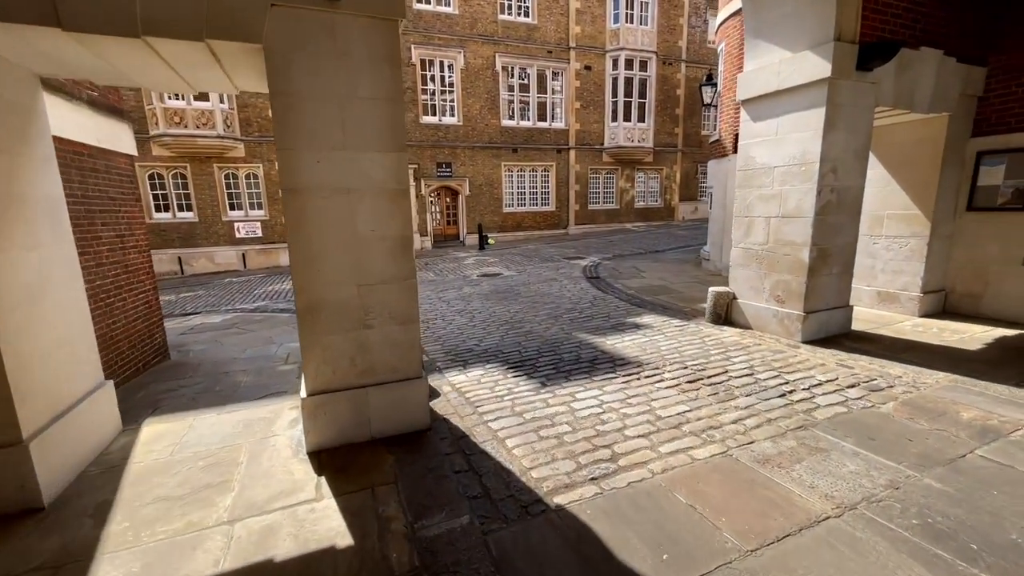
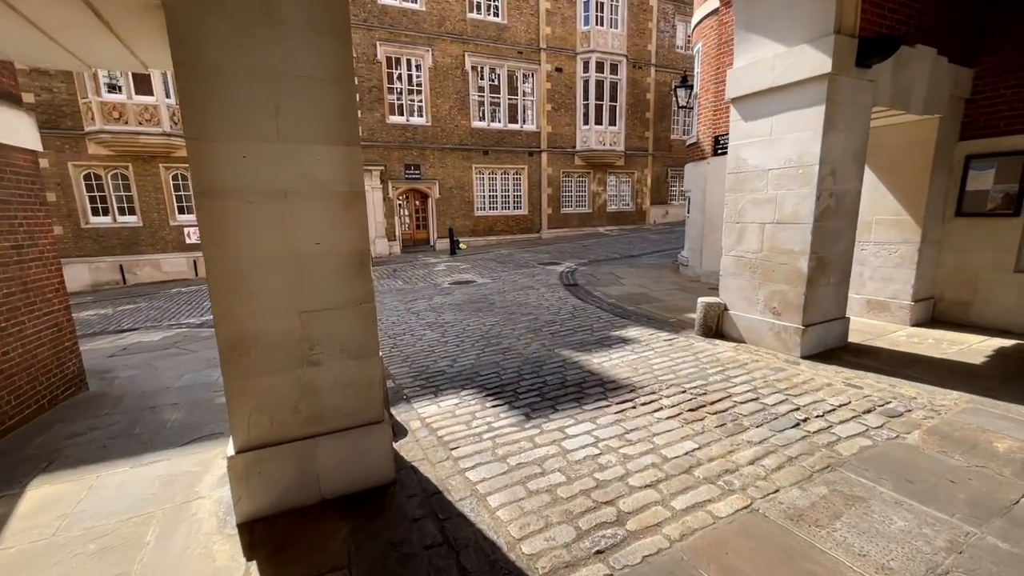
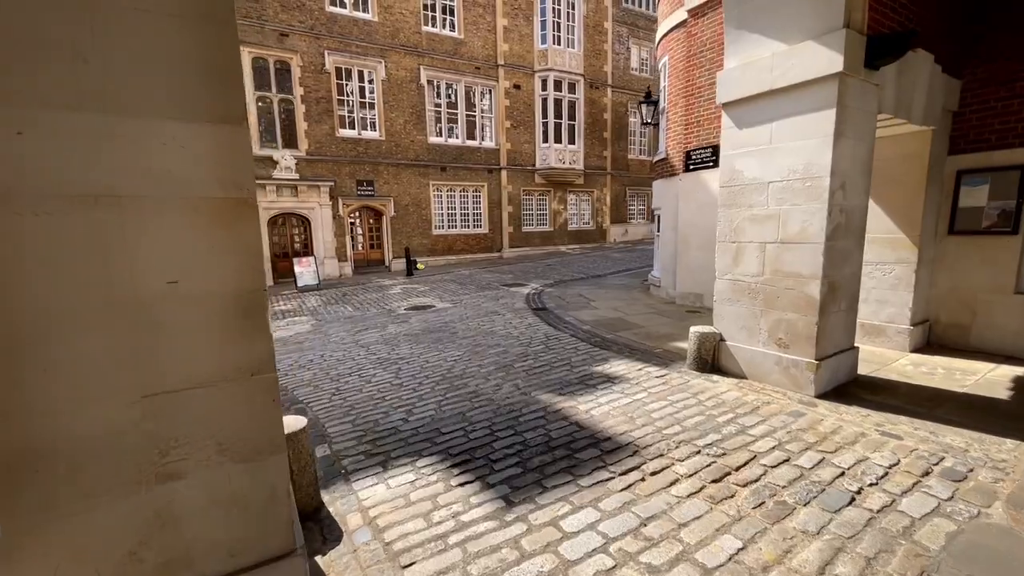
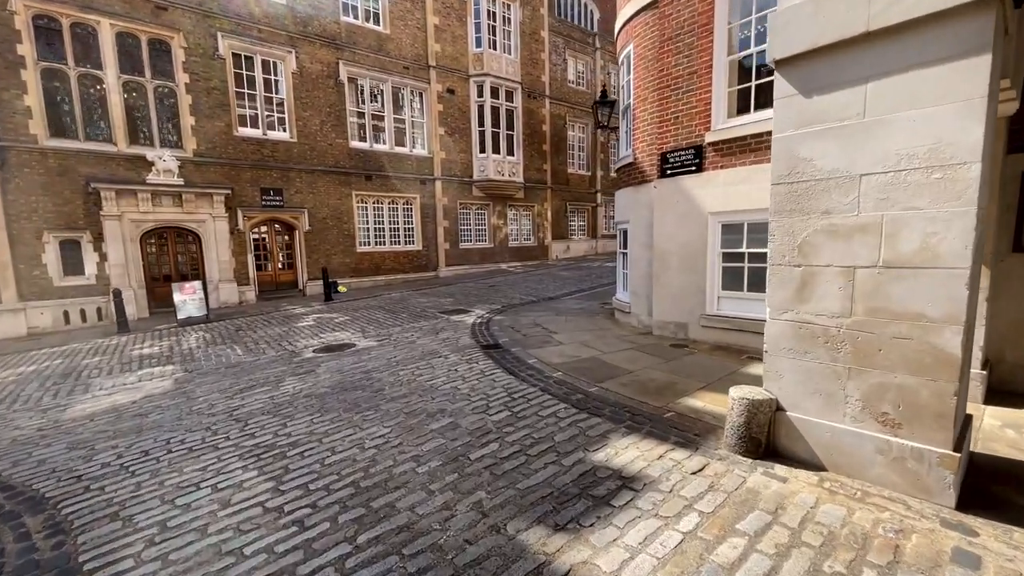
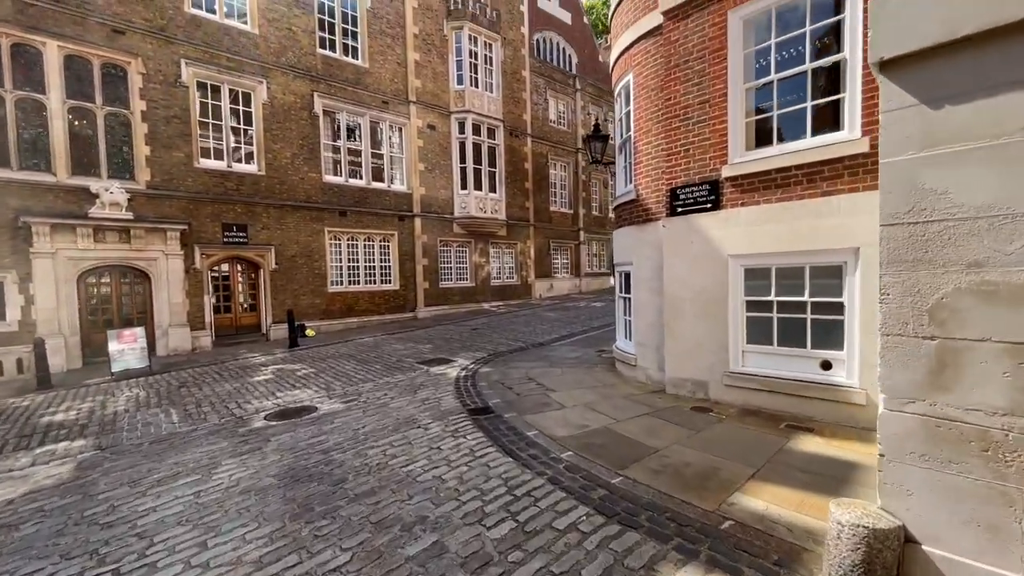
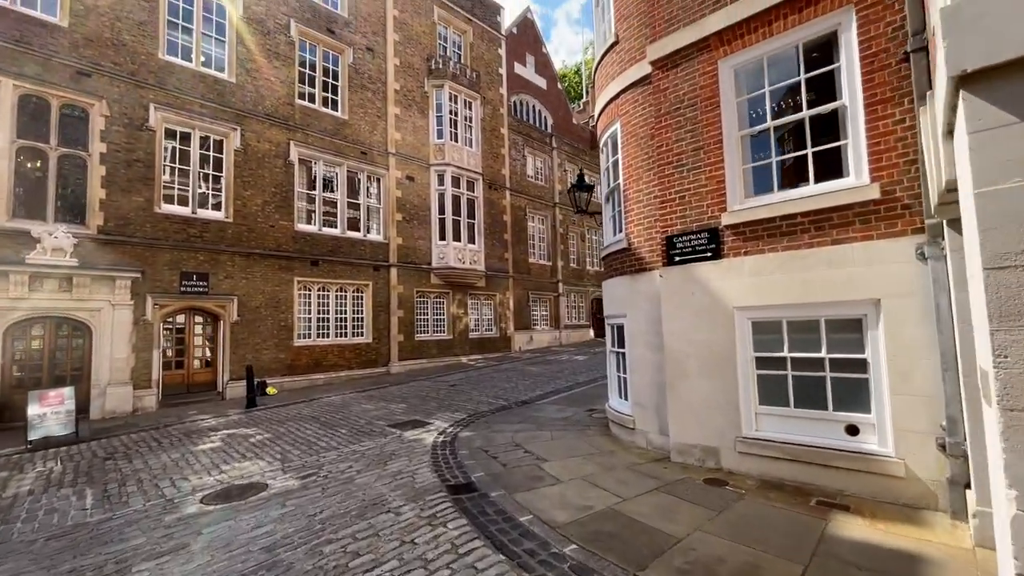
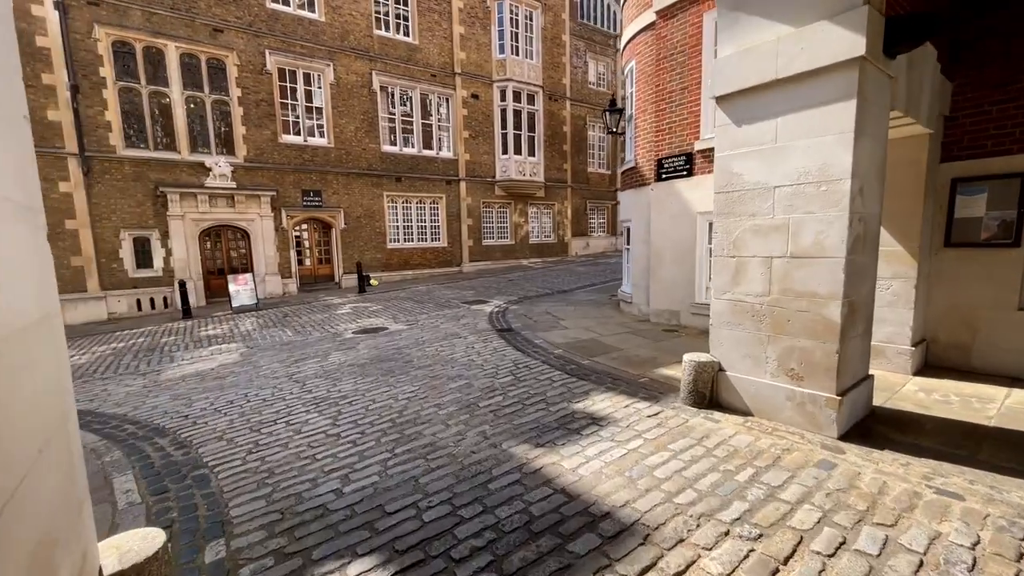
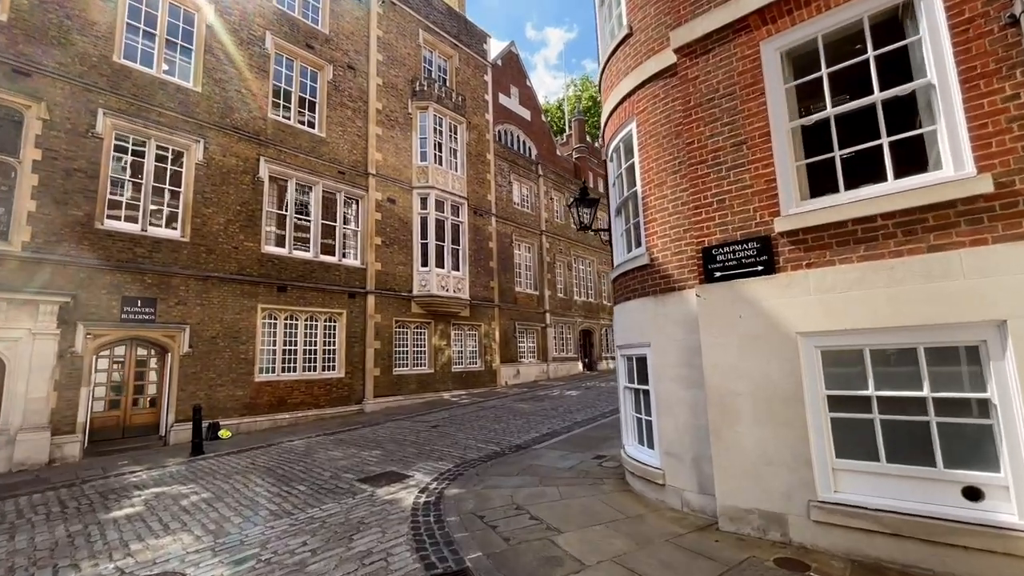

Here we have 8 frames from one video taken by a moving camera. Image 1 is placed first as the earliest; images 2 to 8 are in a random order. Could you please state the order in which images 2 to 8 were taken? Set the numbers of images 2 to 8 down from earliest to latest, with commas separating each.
2, 3, 7, 4, 5, 6, 8
